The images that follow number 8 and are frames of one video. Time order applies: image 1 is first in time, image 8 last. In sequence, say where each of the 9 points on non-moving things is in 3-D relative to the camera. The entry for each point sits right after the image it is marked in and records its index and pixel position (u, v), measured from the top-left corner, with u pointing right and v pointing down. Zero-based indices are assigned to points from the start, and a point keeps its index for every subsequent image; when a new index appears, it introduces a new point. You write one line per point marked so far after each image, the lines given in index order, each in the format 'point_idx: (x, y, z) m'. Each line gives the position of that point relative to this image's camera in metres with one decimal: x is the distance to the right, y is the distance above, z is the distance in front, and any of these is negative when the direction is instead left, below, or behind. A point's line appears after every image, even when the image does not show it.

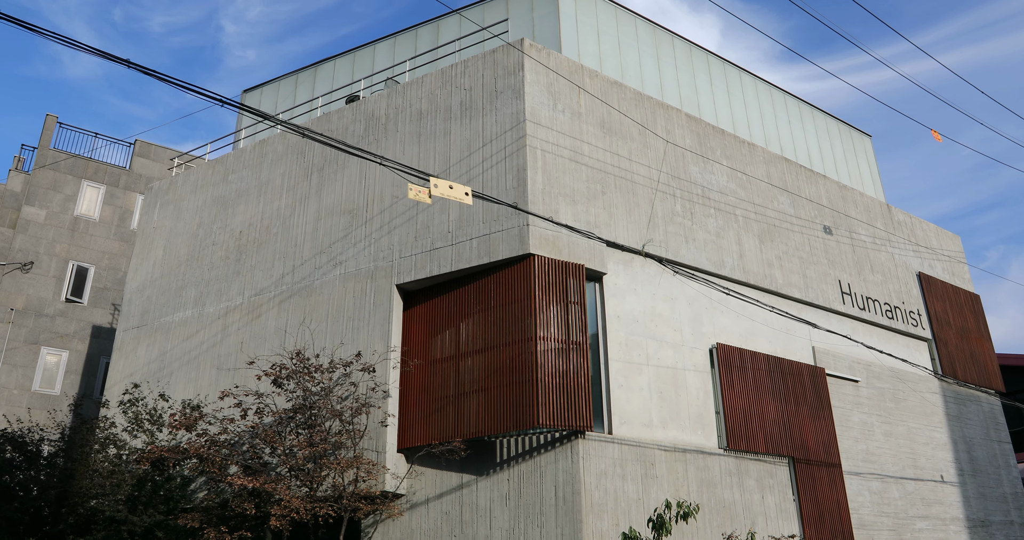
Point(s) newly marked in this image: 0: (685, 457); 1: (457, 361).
0: (+4.2, -4.6, +18.6) m
1: (-1.4, -2.2, +18.3) m
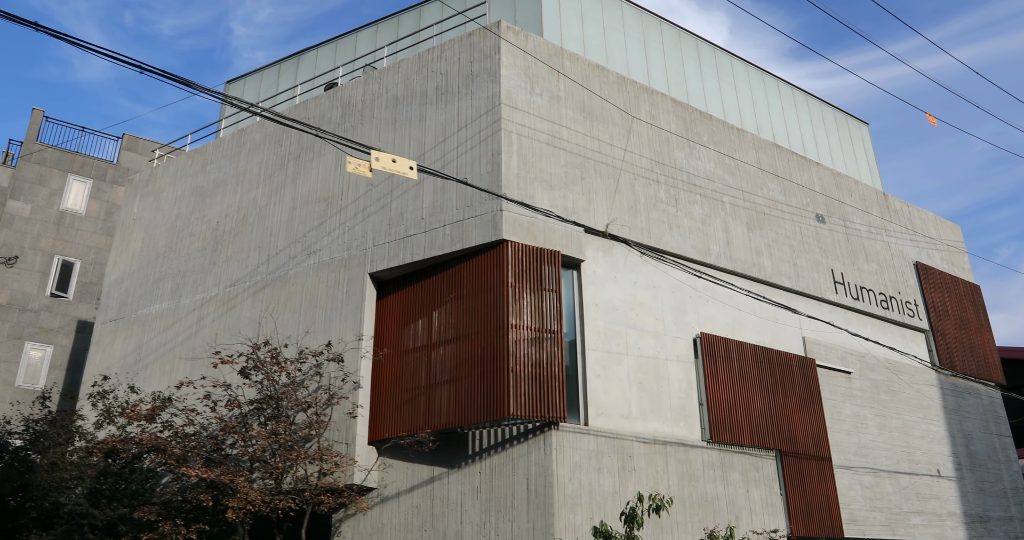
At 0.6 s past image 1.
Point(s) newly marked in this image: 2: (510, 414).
0: (+3.6, -4.3, +18.1) m
1: (-2.0, -1.9, +17.8) m
2: (-0.1, -3.0, +15.9) m
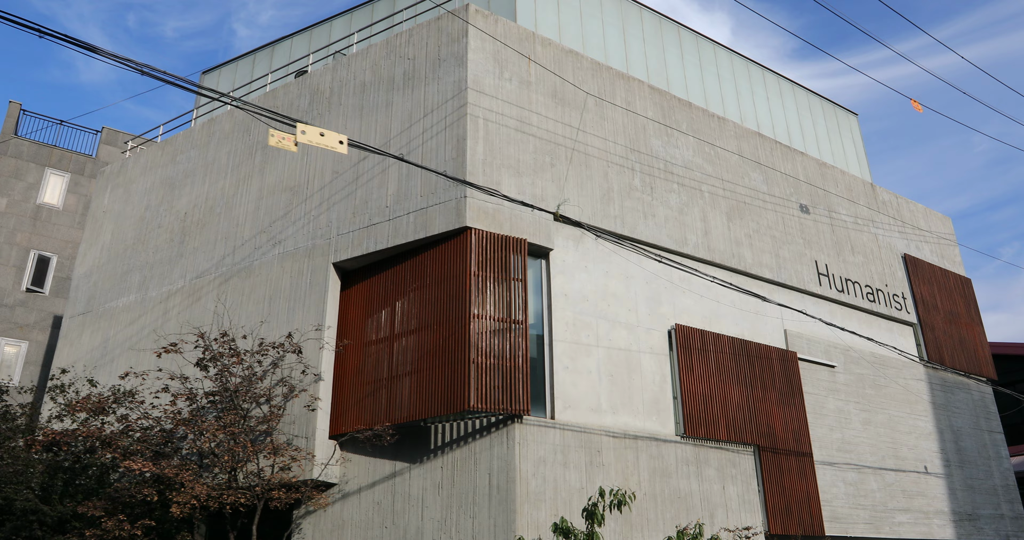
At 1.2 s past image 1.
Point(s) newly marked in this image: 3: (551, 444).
0: (+2.8, -4.0, +17.5) m
1: (-2.8, -1.6, +17.3) m
2: (-0.9, -2.7, +15.4) m
3: (+0.8, -3.7, +16.2) m
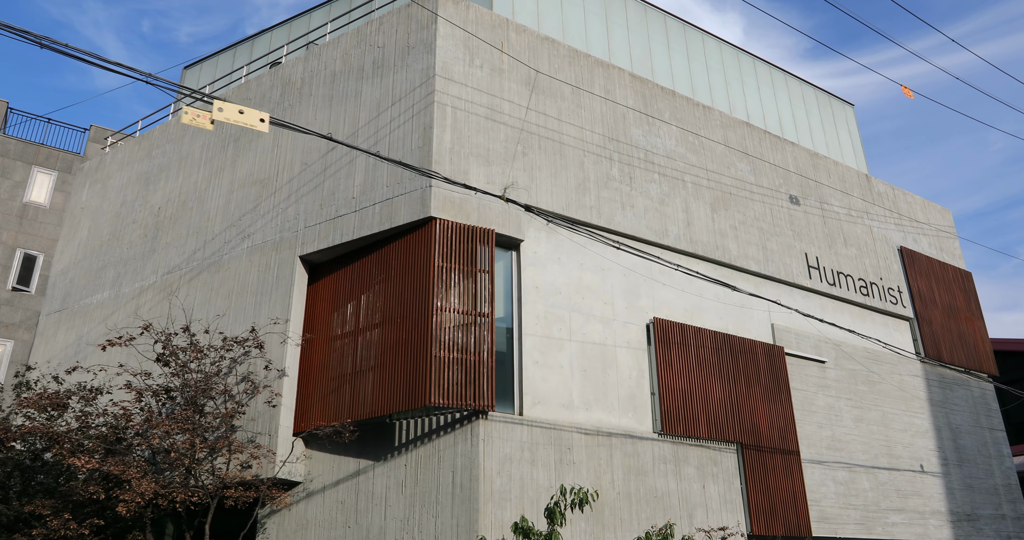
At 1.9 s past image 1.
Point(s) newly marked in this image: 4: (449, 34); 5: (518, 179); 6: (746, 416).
0: (+2.1, -3.8, +16.9) m
1: (-3.5, -1.5, +16.8) m
2: (-1.6, -2.5, +14.9) m
3: (+0.1, -3.5, +15.6) m
4: (-1.5, +5.7, +18.4) m
5: (+0.1, +2.1, +18.0) m
6: (+5.9, -3.7, +19.4) m
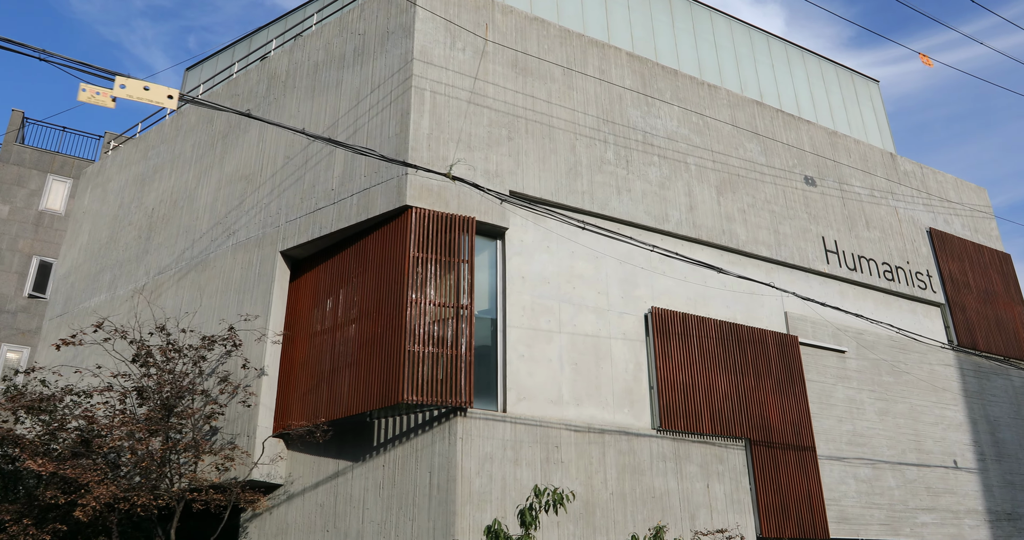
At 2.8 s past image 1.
0: (+1.9, -3.5, +15.9) m
1: (-3.8, -1.3, +16.2) m
2: (-2.0, -2.4, +14.1) m
3: (-0.2, -3.3, +14.8) m
4: (-1.9, +5.9, +17.6) m
5: (-0.2, +2.4, +17.1) m
6: (+5.8, -3.3, +18.2) m
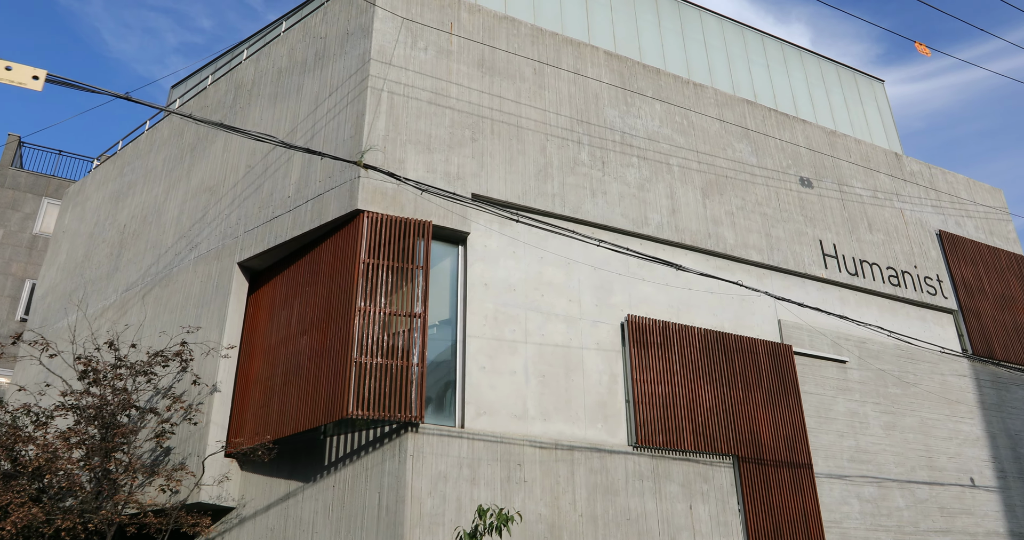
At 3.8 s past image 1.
0: (+1.1, -3.6, +14.8) m
1: (-4.5, -1.5, +15.3) m
2: (-2.8, -2.5, +13.2) m
3: (-1.0, -3.3, +13.7) m
4: (-2.8, +5.6, +17.0) m
5: (-1.0, +2.2, +16.3) m
6: (+5.1, -3.4, +16.9) m
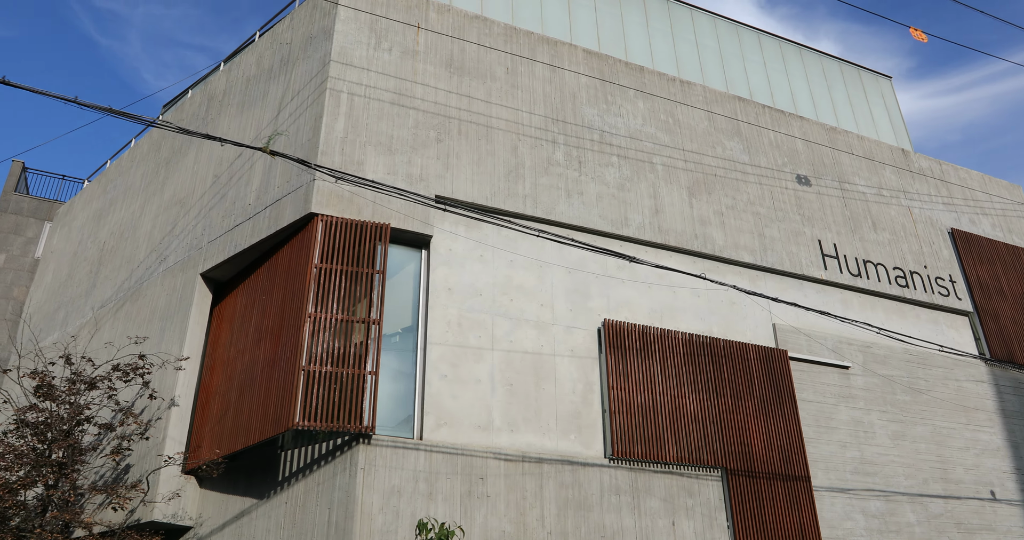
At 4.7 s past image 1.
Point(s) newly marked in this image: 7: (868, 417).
0: (+0.5, -3.6, +13.9) m
1: (-5.2, -1.7, +14.7) m
2: (-3.5, -2.5, +12.5) m
3: (-1.7, -3.4, +12.9) m
4: (-3.5, +5.5, +16.5) m
5: (-1.7, +2.1, +15.6) m
6: (+4.6, -3.4, +15.8) m
7: (+8.4, -3.4, +17.9) m
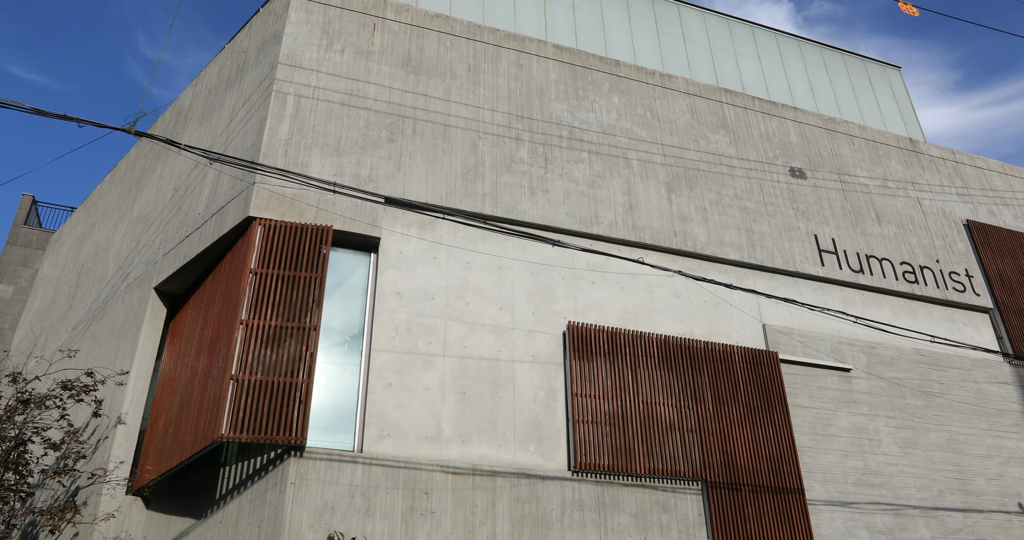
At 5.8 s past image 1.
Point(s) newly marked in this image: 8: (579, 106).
0: (-0.3, -3.6, +12.8) m
1: (-6.0, -1.9, +14.1) m
2: (-4.5, -2.6, +11.7) m
3: (-2.6, -3.4, +12.0) m
4: (-4.4, +5.3, +16.0) m
5: (-2.6, +2.0, +14.9) m
6: (+3.9, -3.3, +14.5) m
7: (+7.8, -3.3, +16.4) m
8: (+1.6, +3.8, +17.6) m
